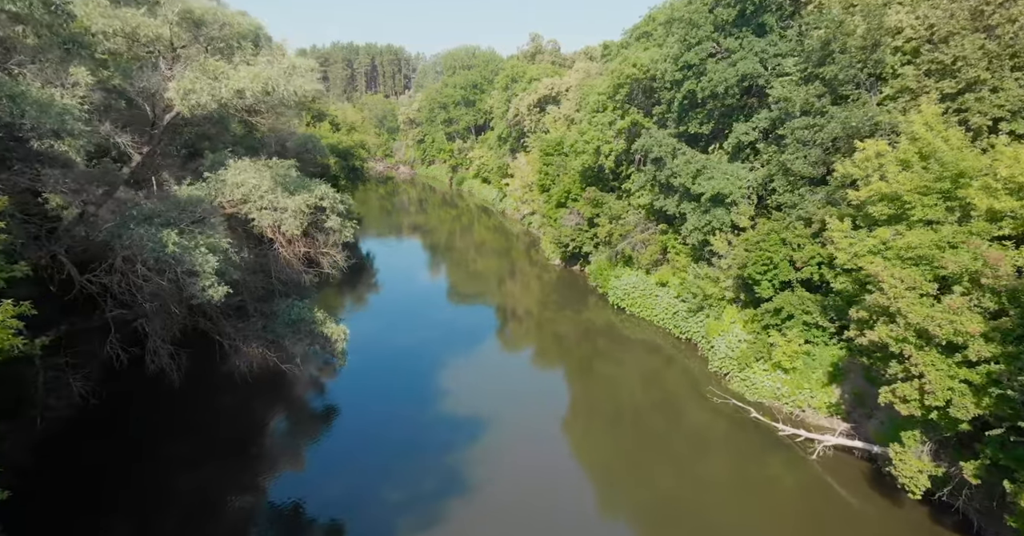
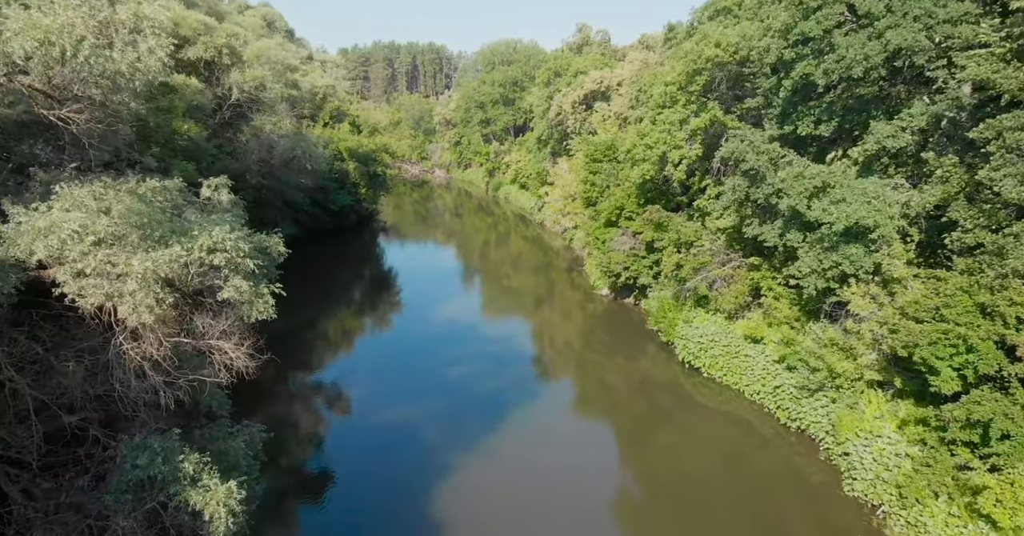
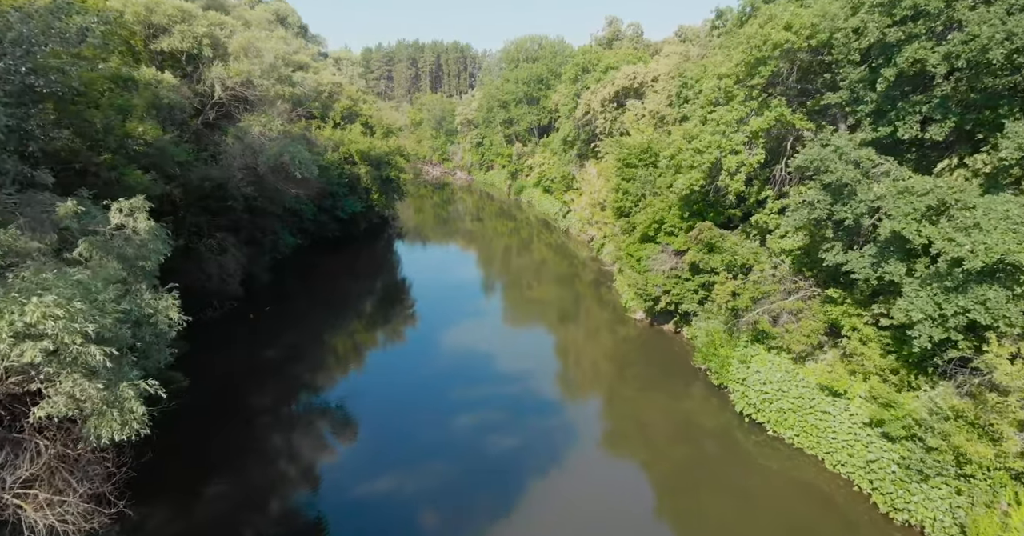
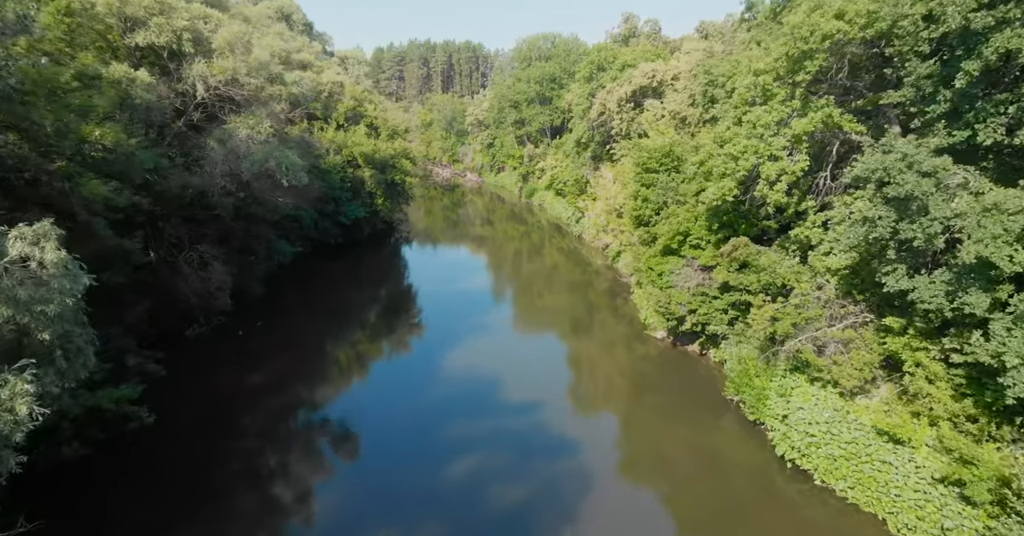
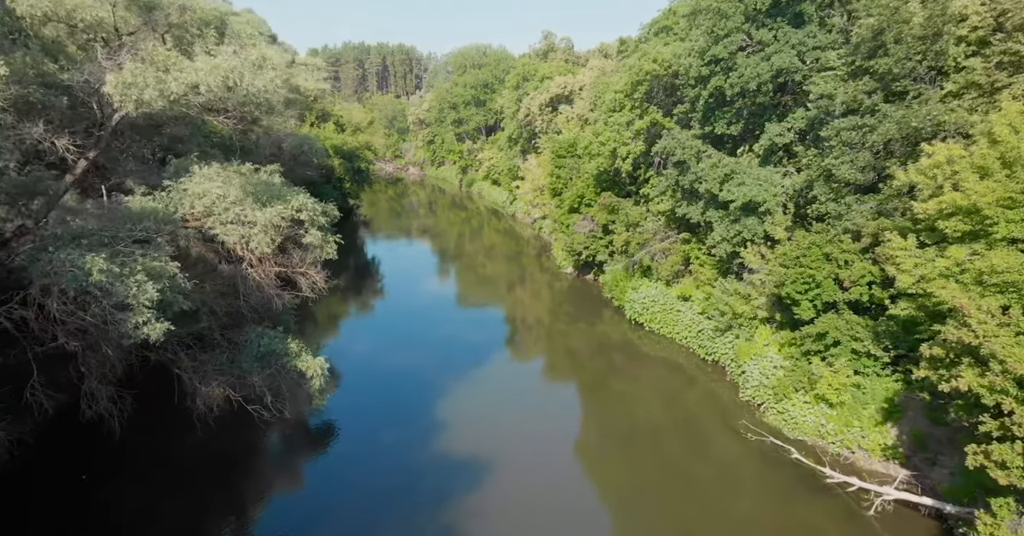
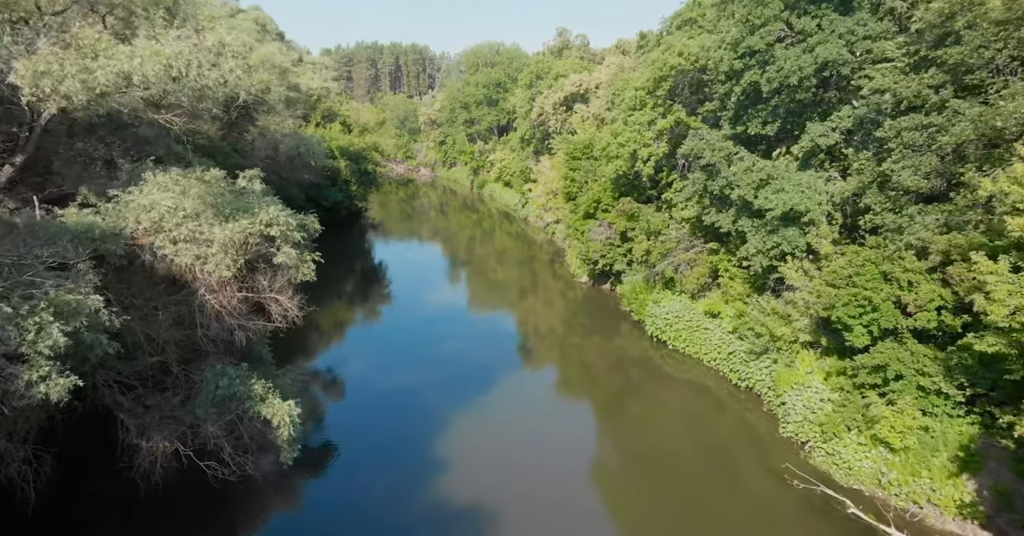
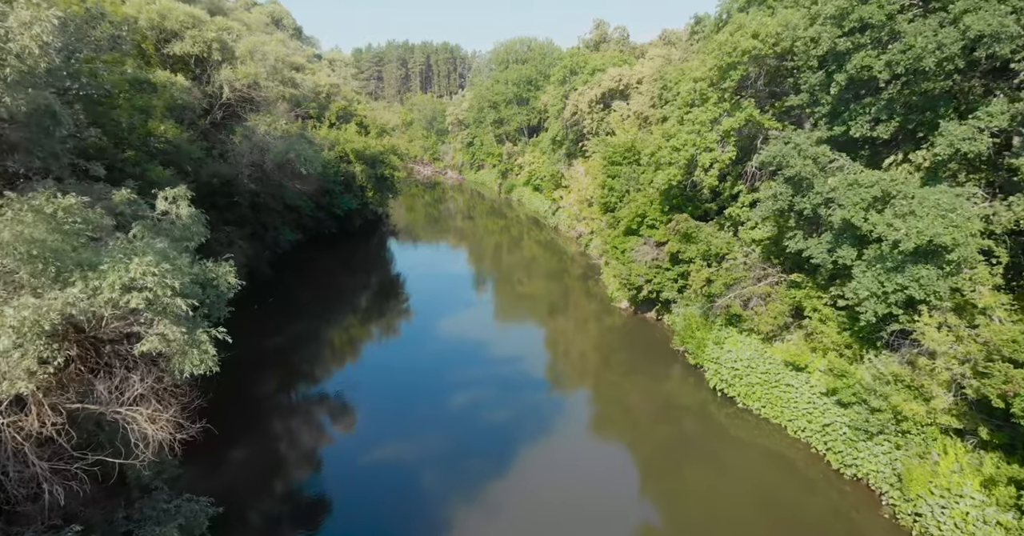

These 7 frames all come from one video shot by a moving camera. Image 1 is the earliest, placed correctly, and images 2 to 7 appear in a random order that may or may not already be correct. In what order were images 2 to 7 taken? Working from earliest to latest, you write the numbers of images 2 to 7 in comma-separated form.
5, 6, 2, 7, 3, 4
